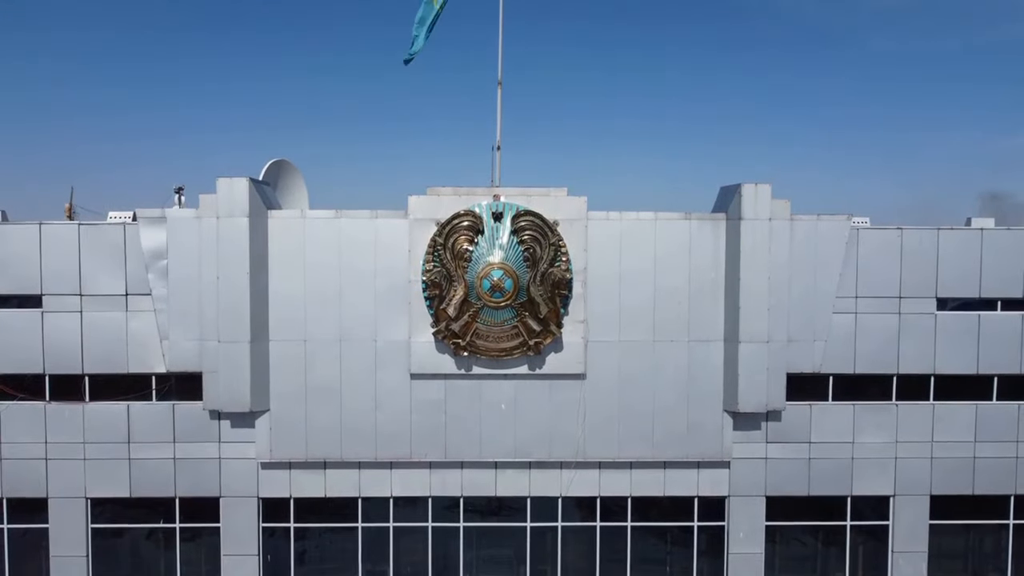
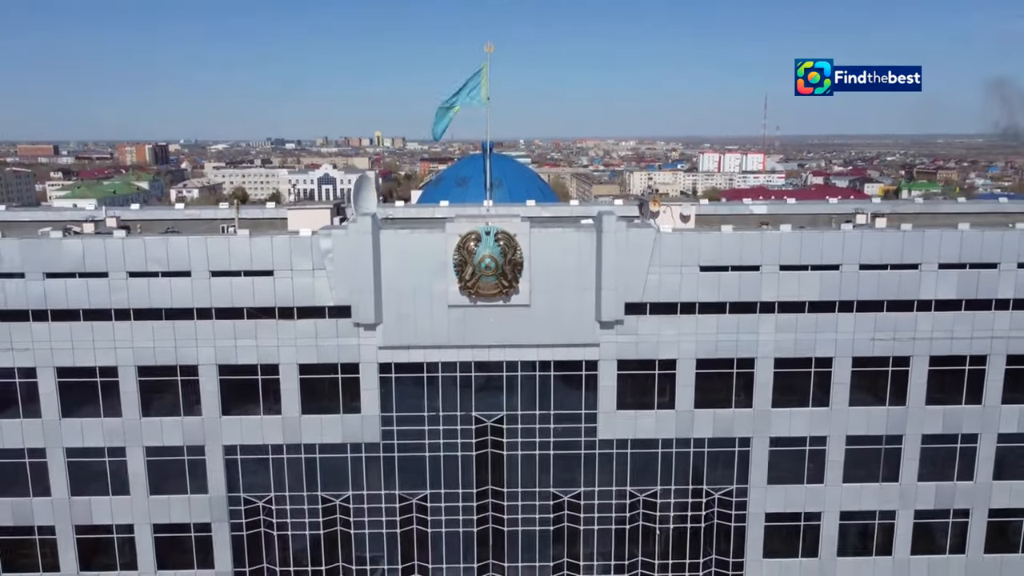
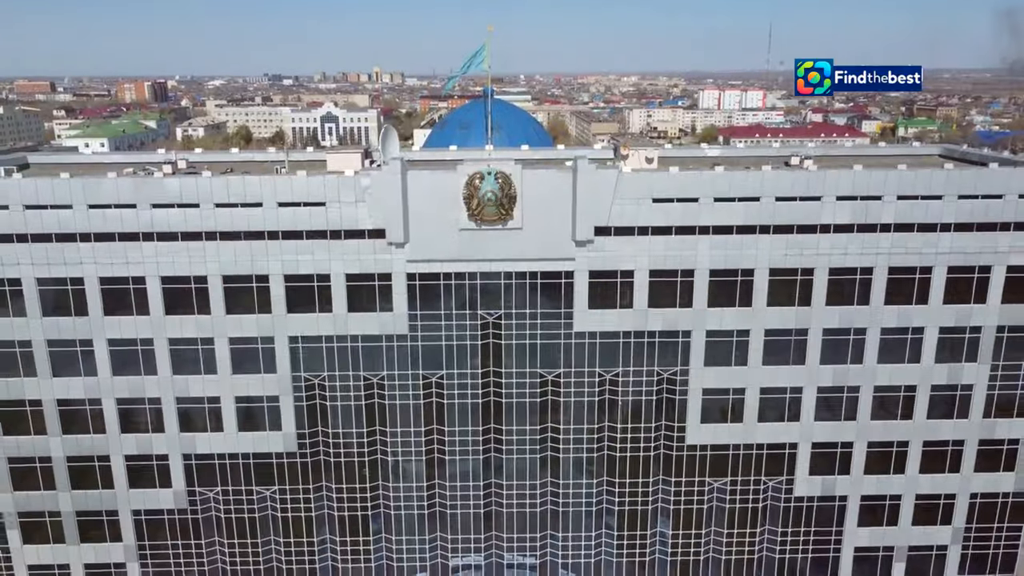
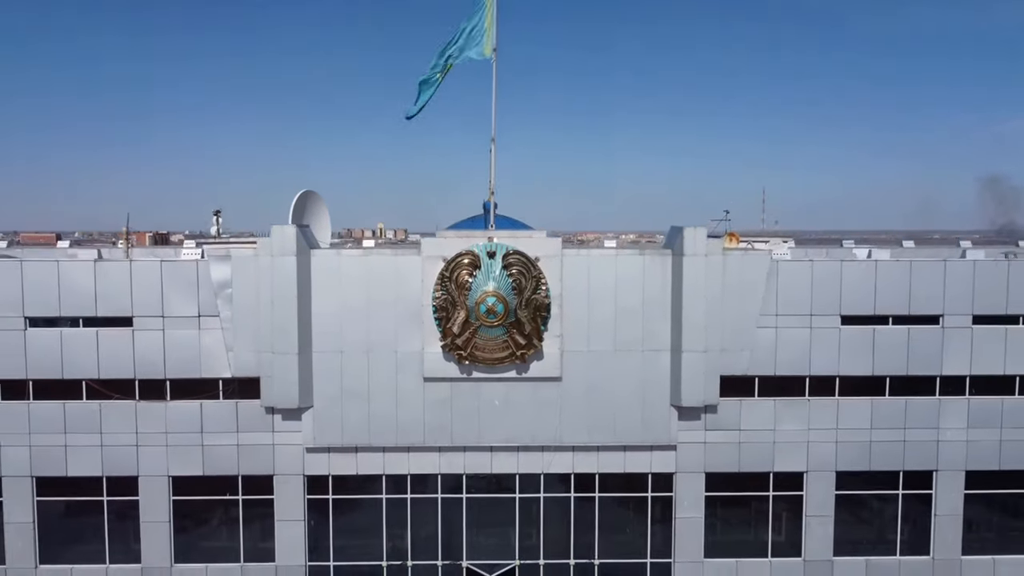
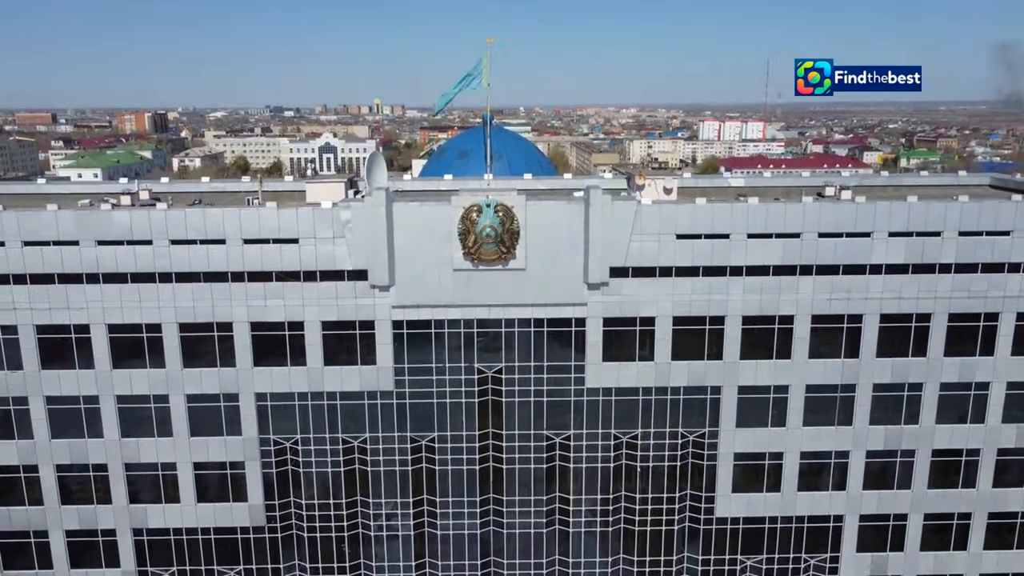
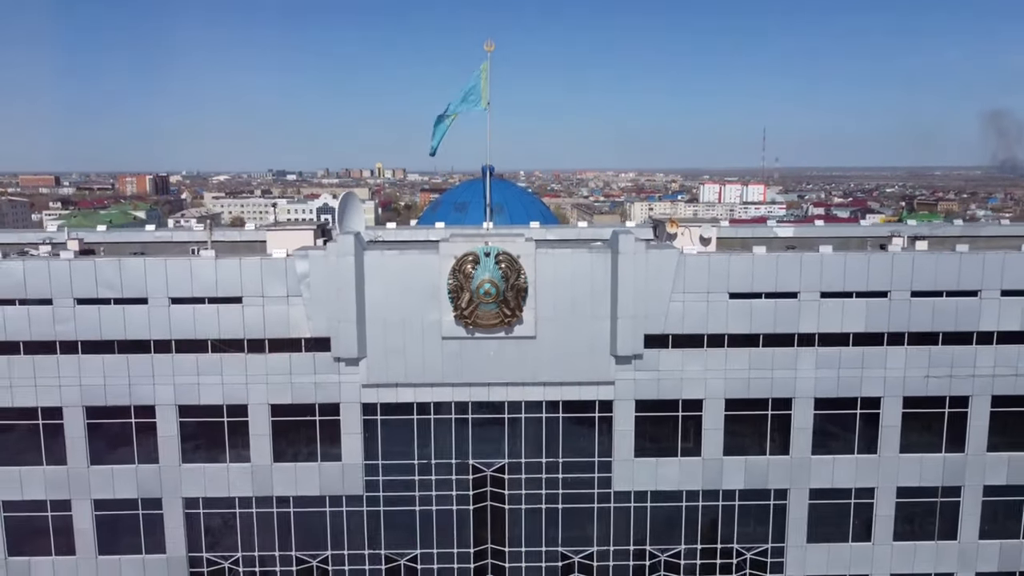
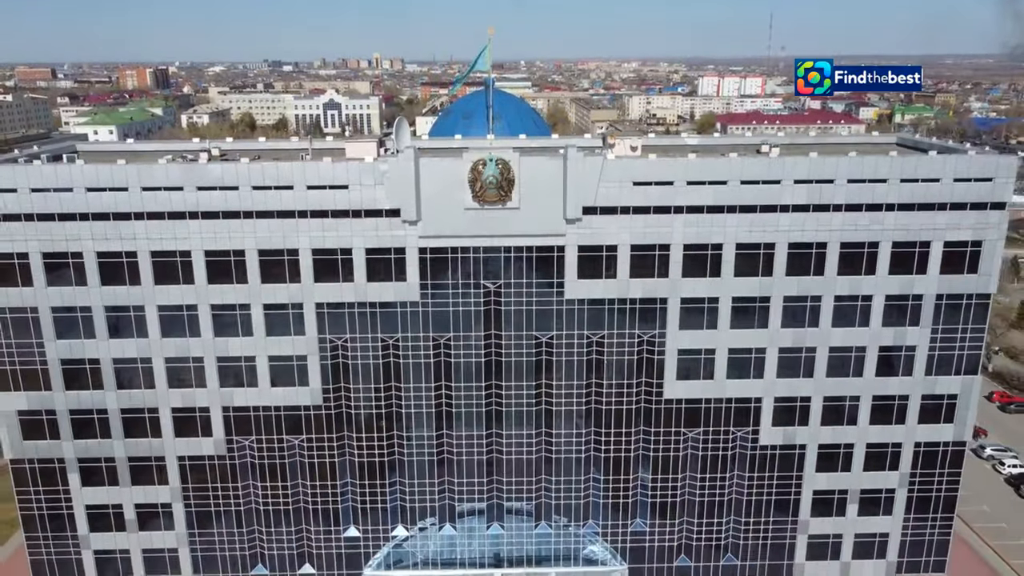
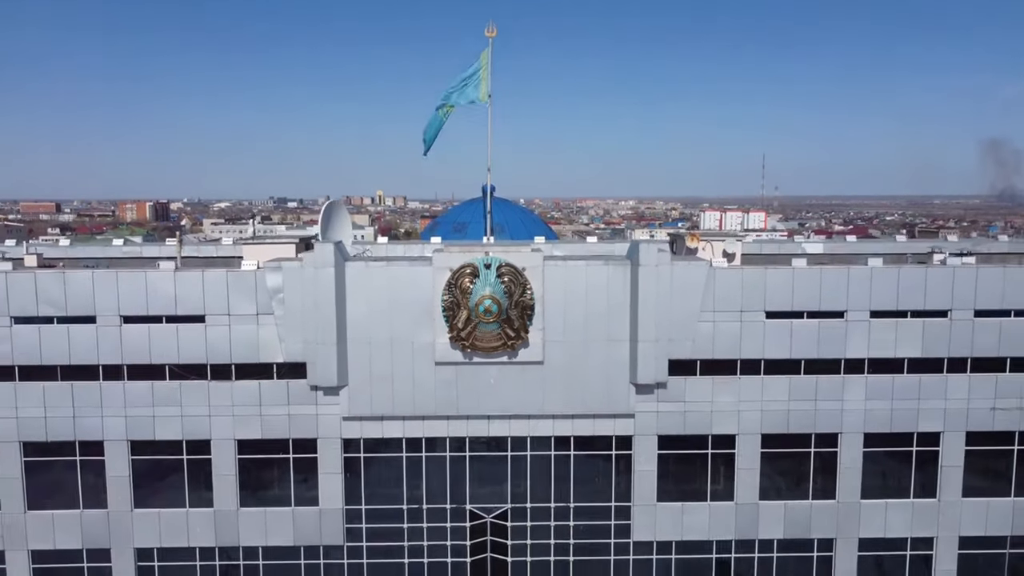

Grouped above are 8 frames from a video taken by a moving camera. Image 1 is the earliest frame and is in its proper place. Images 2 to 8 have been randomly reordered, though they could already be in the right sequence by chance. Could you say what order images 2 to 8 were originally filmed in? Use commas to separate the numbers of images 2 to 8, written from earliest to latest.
4, 8, 6, 2, 5, 3, 7
